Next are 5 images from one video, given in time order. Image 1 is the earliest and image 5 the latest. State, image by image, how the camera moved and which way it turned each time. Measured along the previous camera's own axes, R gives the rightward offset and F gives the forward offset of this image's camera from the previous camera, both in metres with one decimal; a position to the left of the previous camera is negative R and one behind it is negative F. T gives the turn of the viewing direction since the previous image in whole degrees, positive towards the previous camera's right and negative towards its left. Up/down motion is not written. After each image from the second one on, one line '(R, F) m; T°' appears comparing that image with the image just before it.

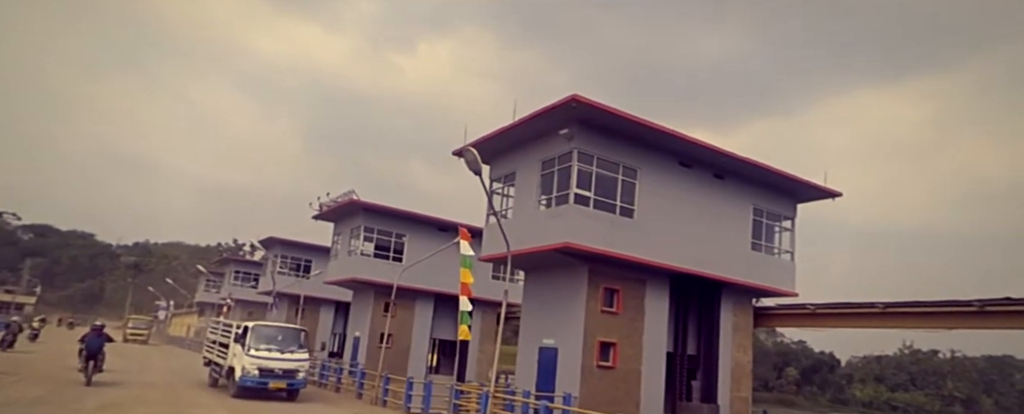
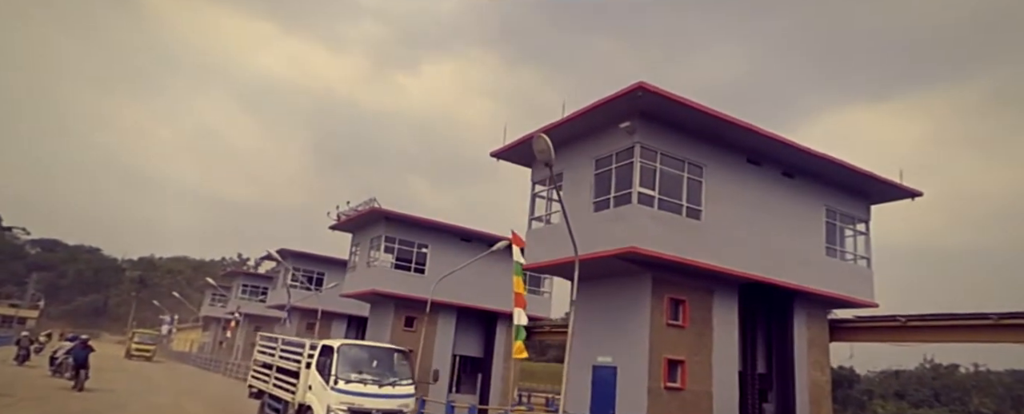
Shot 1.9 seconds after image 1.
(-1.3, +2.2) m; 0°
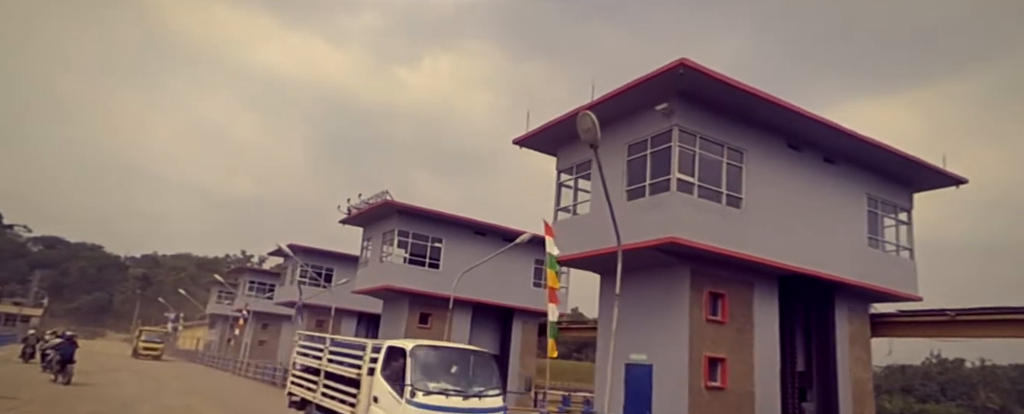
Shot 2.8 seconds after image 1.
(-0.7, +0.9) m; 0°
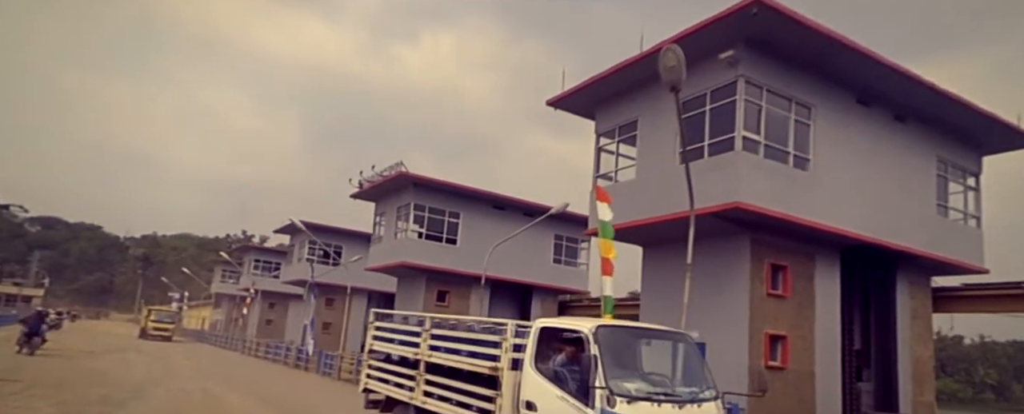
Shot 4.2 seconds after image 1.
(-1.1, +1.4) m; 0°
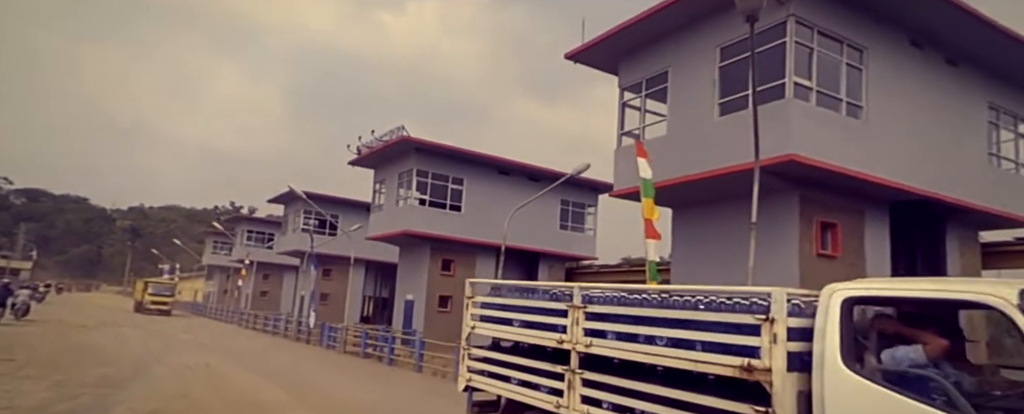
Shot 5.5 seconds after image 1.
(-0.8, +1.3) m; +1°
